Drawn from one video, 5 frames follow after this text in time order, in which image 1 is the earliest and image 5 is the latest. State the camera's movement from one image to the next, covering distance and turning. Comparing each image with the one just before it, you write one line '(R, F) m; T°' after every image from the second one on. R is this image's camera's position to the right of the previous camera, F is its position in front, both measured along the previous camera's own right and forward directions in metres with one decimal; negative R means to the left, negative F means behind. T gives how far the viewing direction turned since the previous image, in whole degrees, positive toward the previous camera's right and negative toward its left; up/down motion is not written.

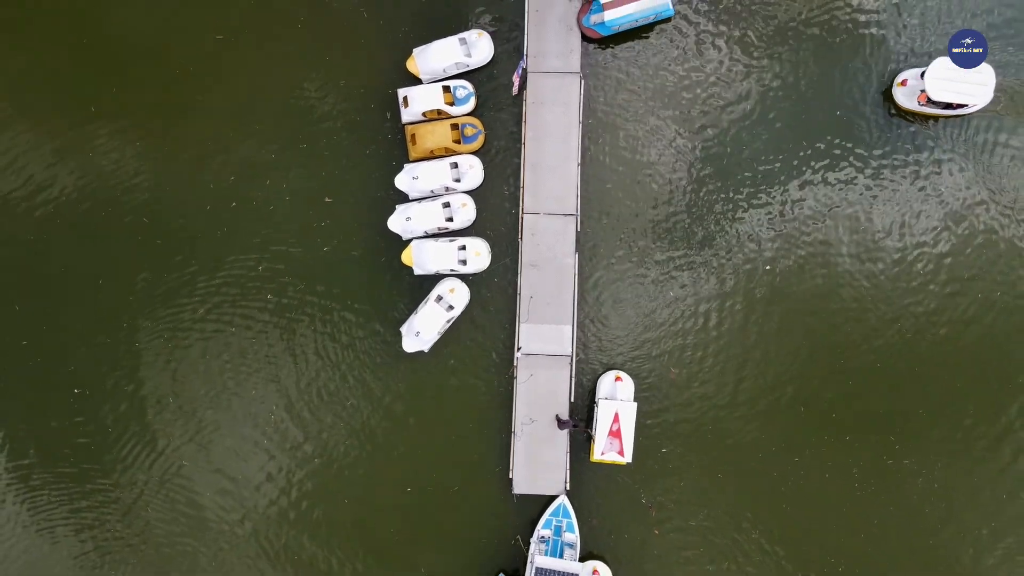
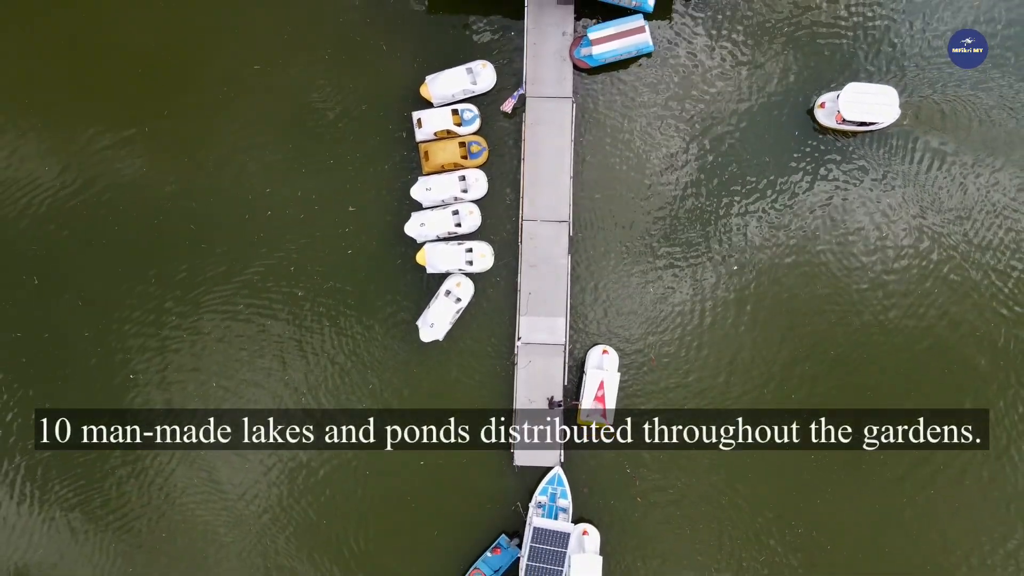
(0.0, -2.3) m; 0°
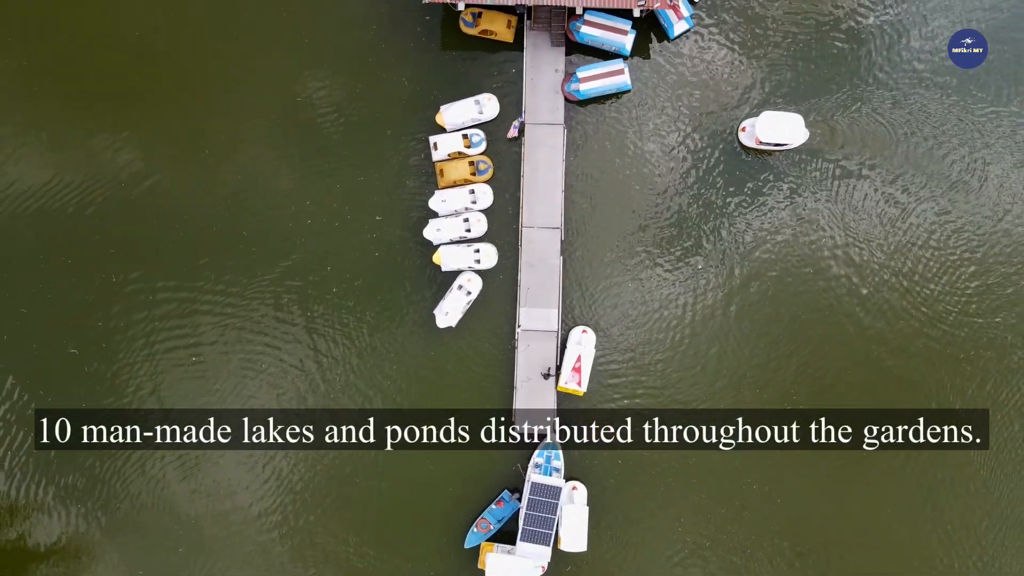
(0.0, -3.6) m; 0°
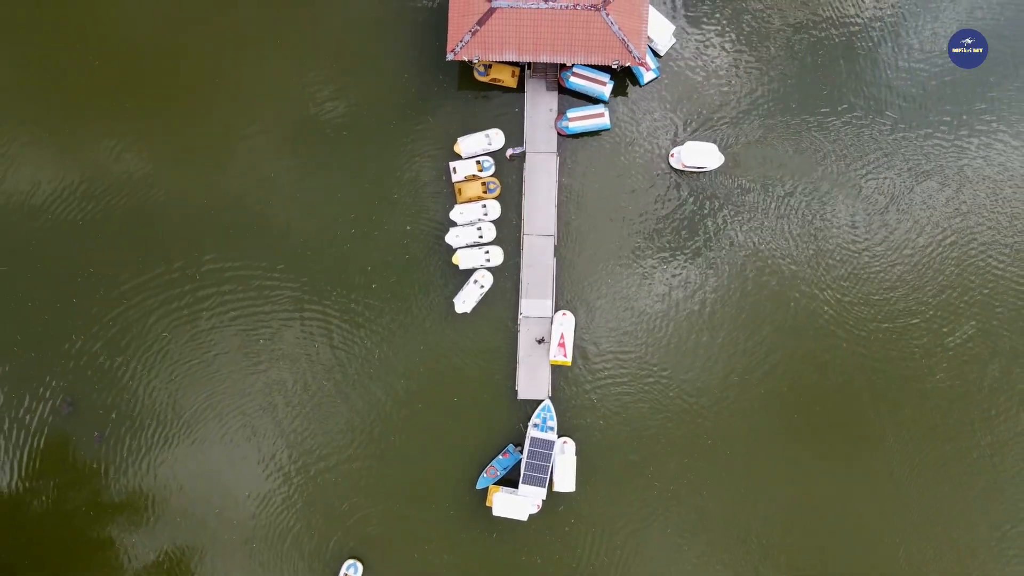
(-0.2, -5.6) m; 0°
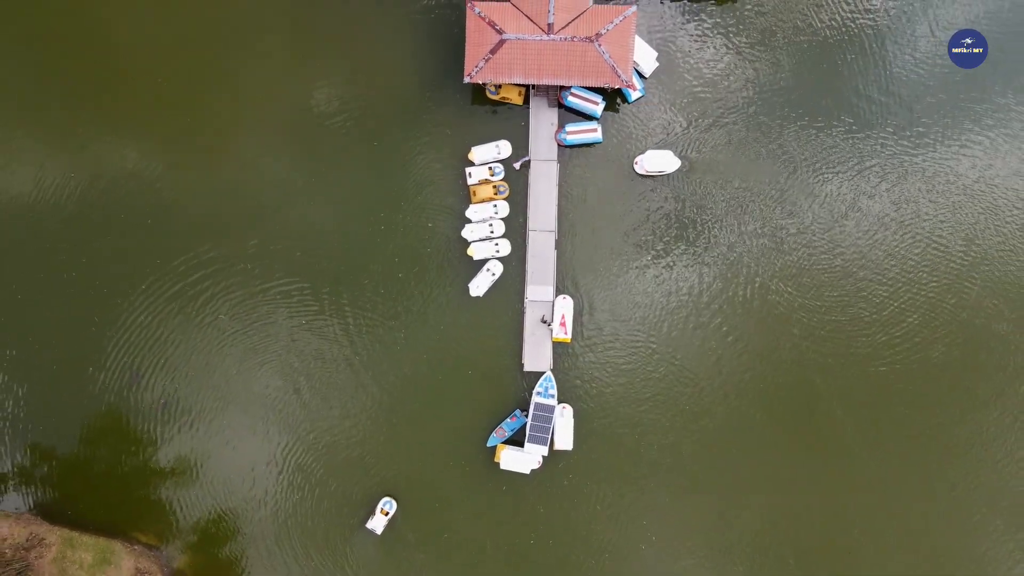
(-0.4, -4.7) m; 0°
